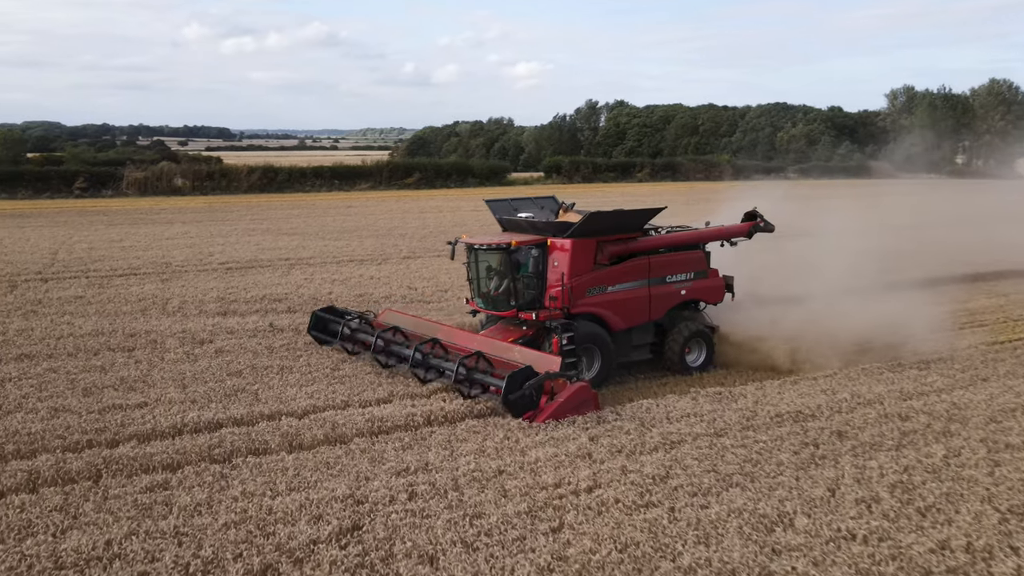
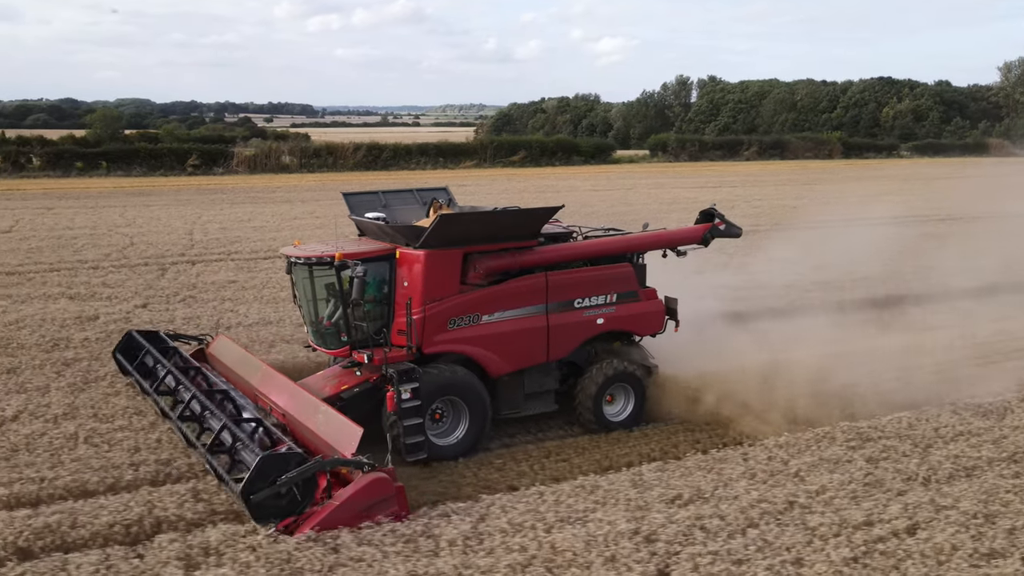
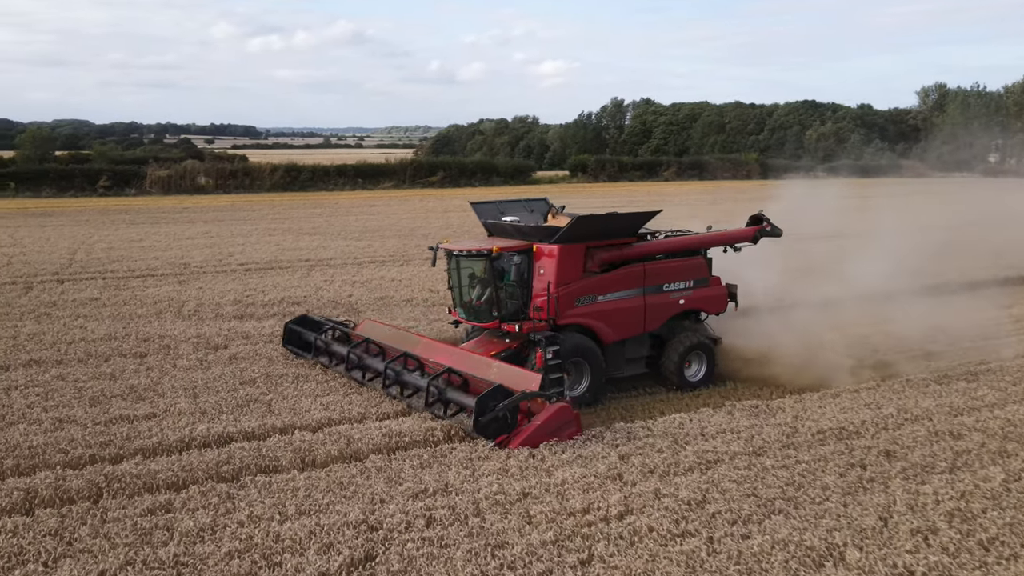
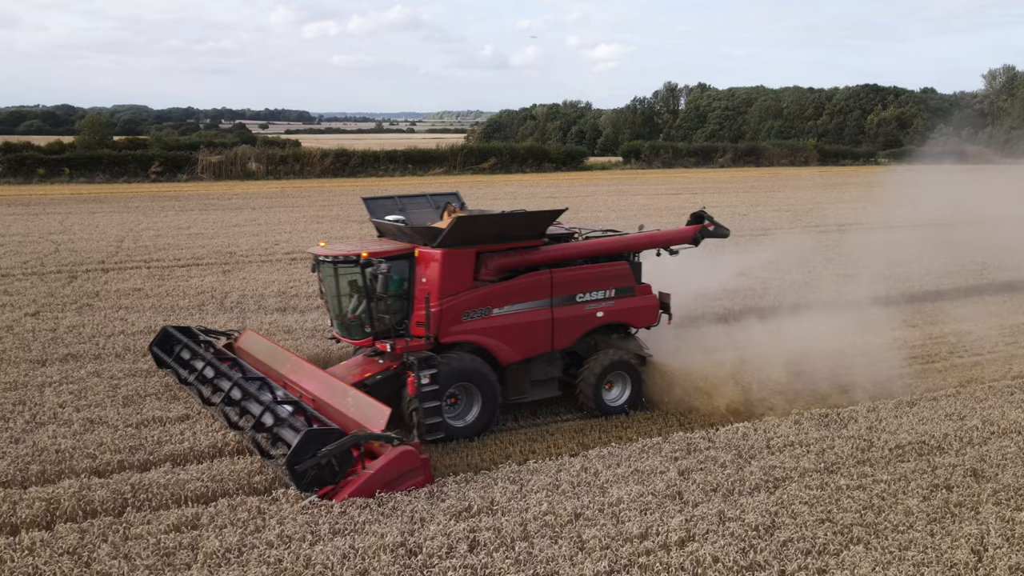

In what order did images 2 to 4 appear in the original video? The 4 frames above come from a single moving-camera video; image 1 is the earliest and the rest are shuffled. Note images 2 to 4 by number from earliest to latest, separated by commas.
3, 4, 2
